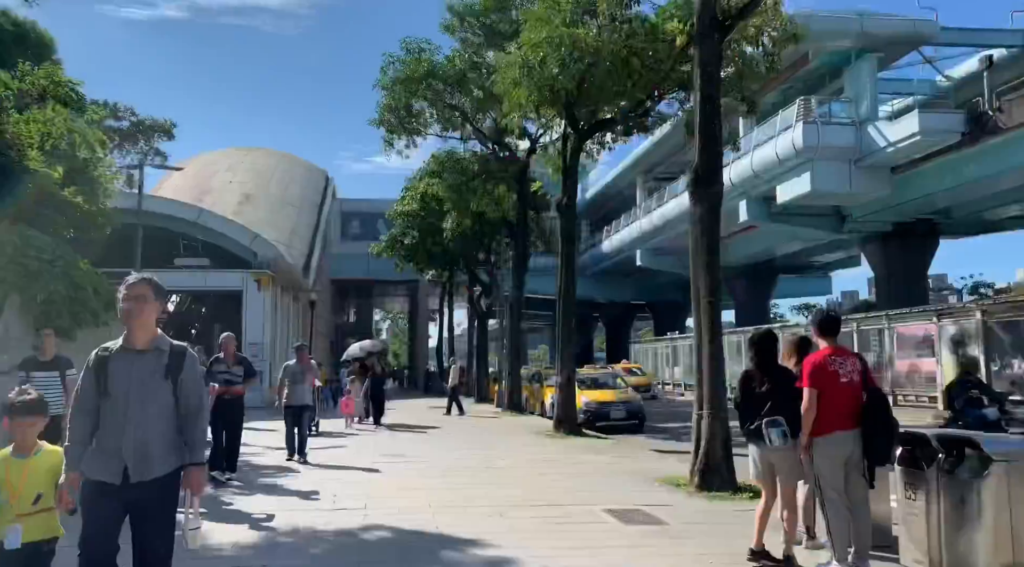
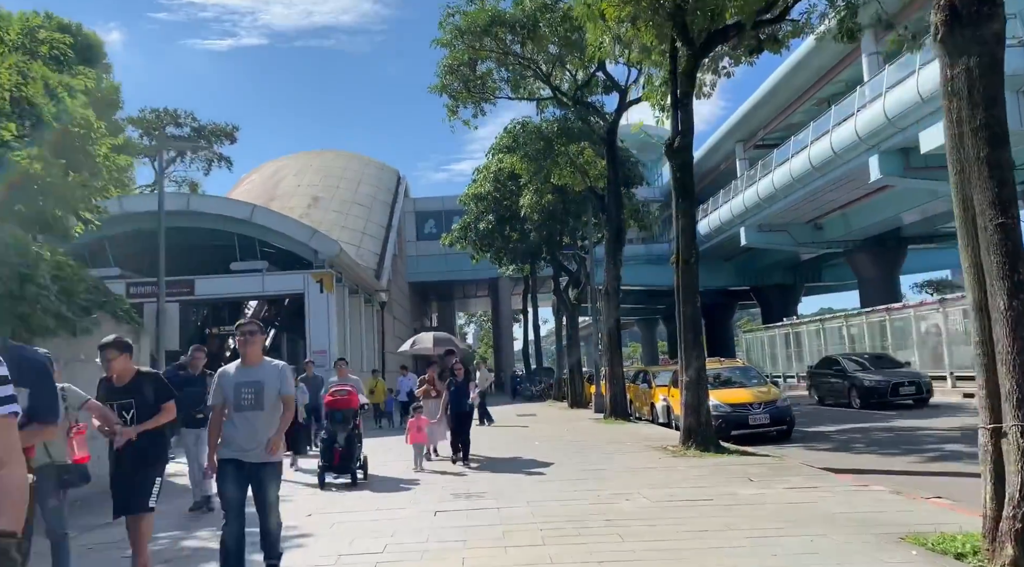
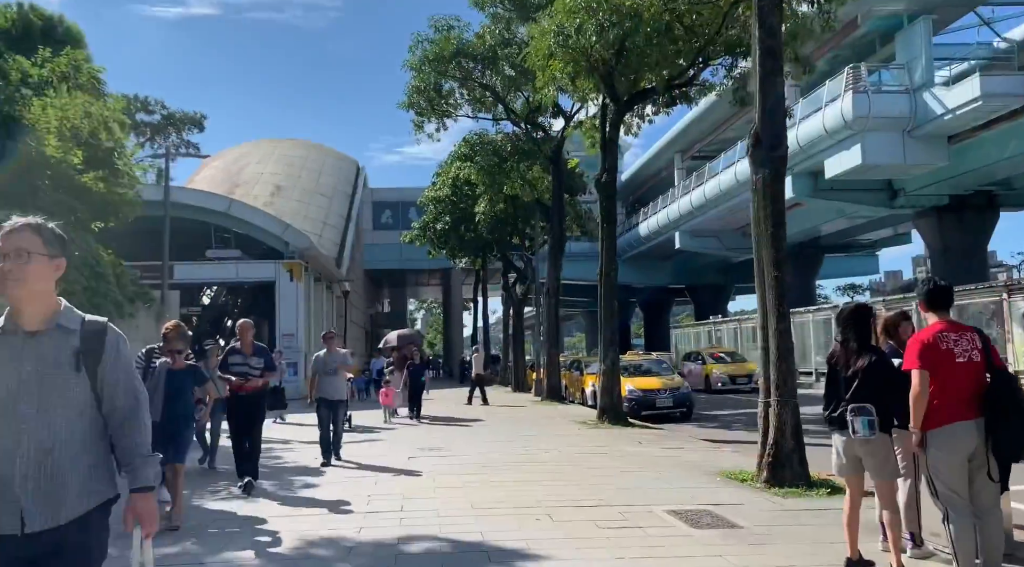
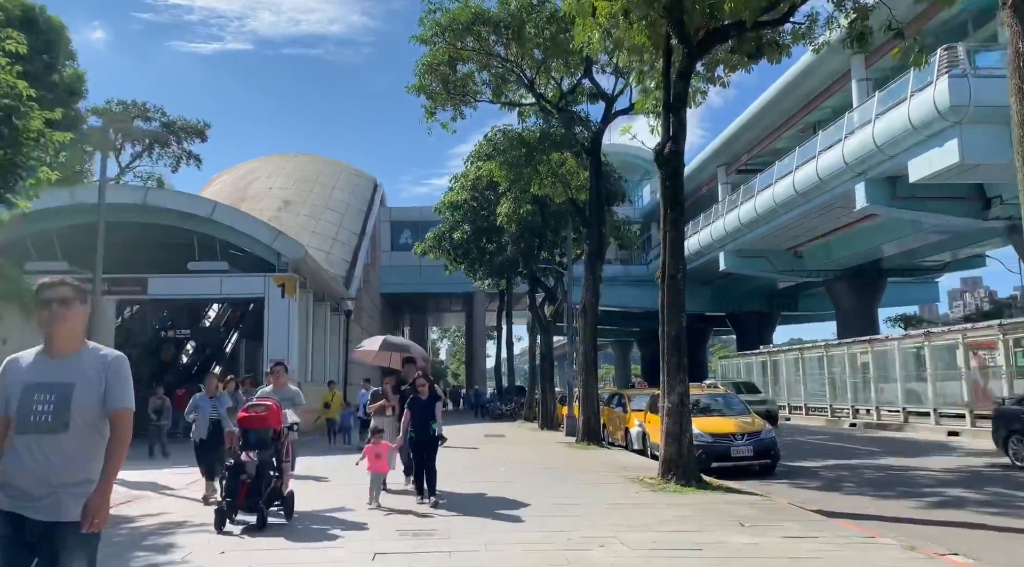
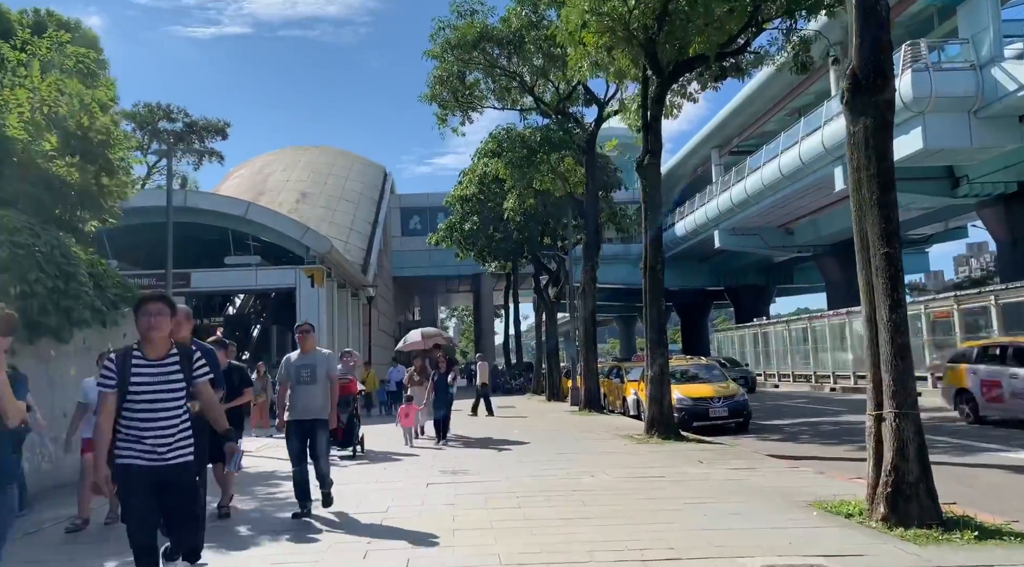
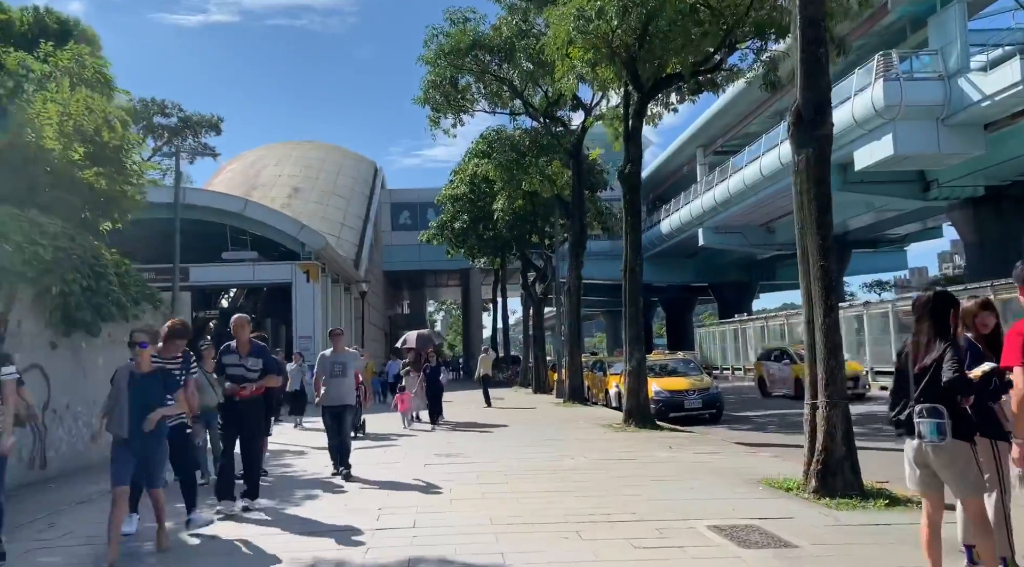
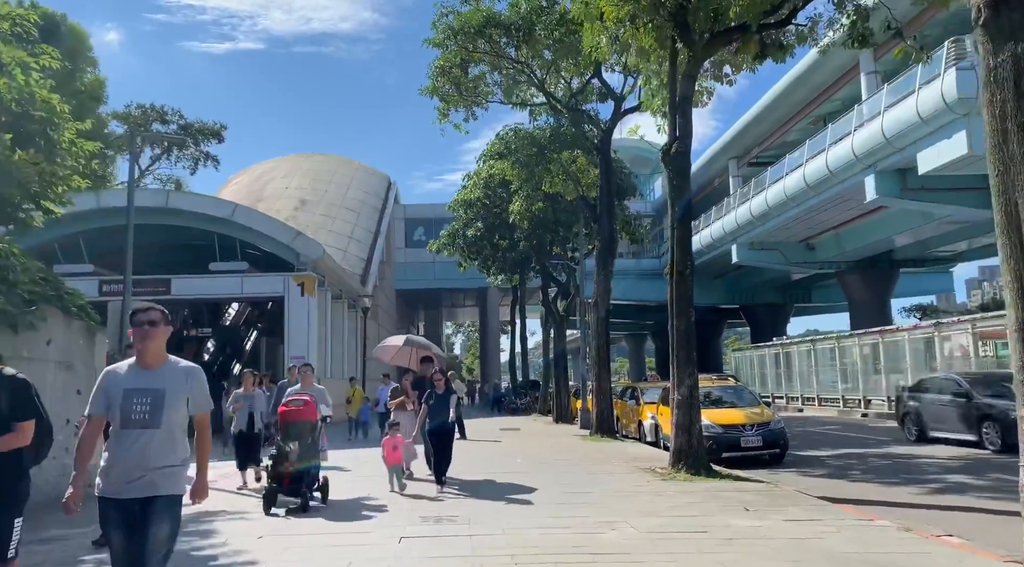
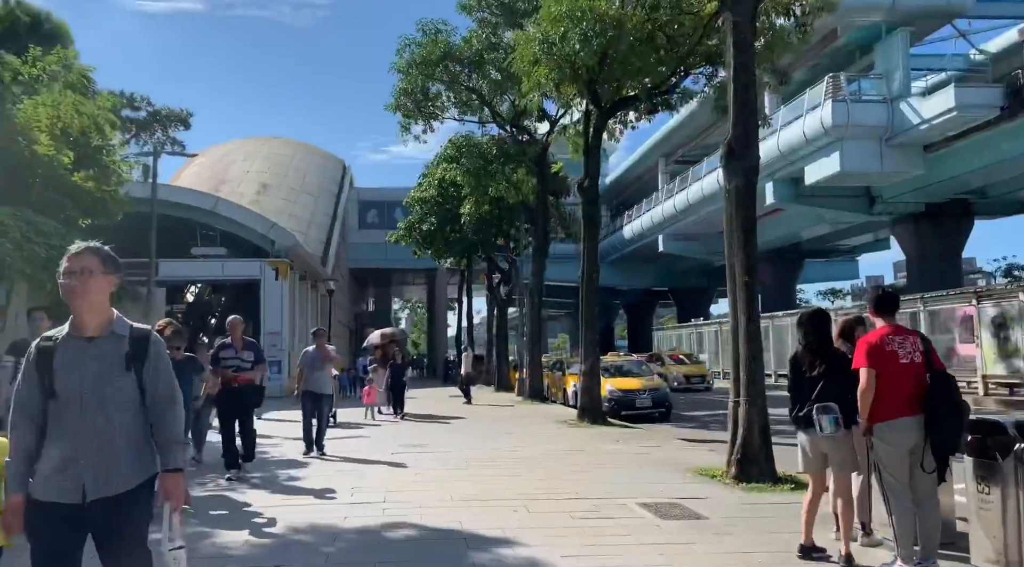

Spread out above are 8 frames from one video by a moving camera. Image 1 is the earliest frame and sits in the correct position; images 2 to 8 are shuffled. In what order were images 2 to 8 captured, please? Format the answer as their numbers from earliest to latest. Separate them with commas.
8, 3, 6, 5, 2, 7, 4
